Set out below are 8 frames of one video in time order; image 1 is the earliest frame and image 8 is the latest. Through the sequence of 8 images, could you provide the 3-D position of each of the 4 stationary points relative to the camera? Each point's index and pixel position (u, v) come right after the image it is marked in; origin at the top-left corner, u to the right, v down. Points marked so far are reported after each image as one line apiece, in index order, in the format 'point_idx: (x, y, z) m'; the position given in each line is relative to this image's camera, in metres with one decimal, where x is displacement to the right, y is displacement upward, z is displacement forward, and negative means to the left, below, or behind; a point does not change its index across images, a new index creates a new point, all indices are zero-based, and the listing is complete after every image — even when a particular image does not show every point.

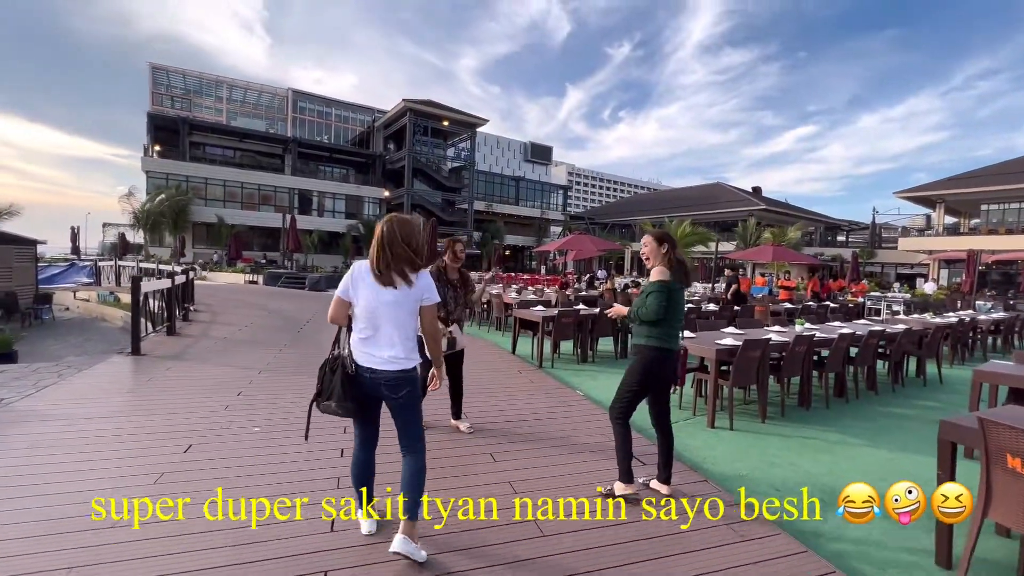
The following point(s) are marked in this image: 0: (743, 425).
0: (+2.2, -1.3, +4.3) m
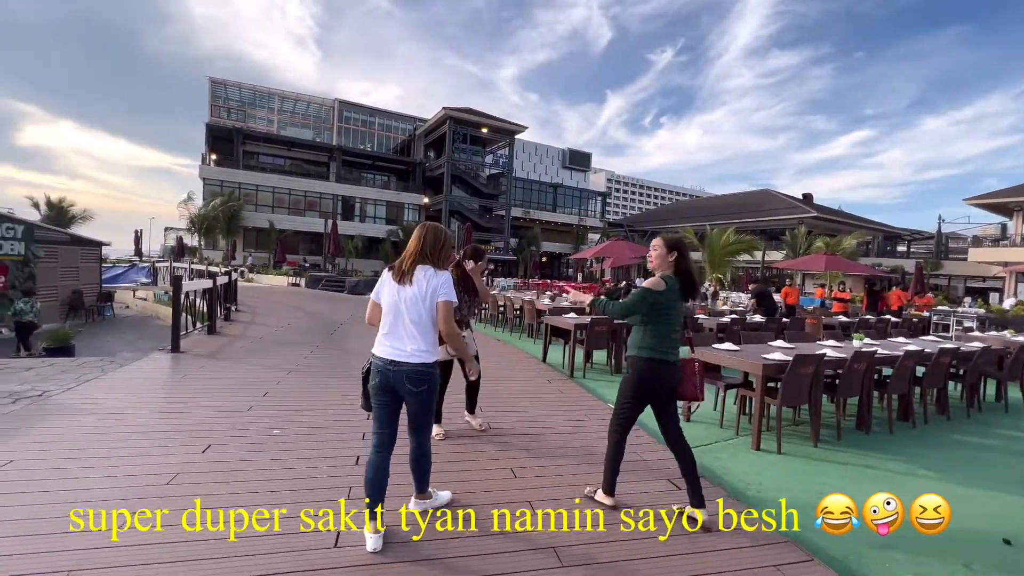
0: (+2.5, -1.4, +4.0) m
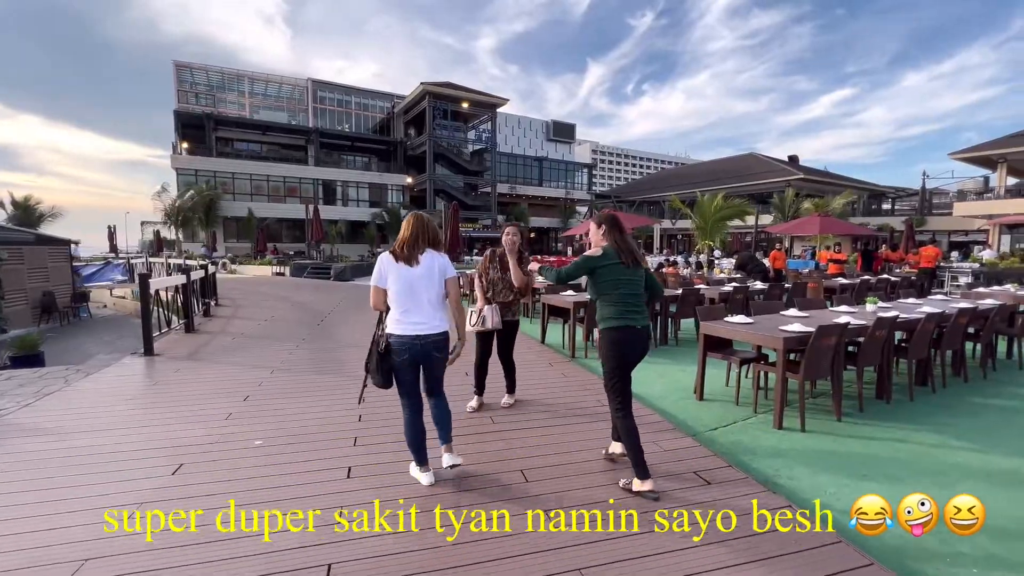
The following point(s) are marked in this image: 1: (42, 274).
0: (+2.5, -1.1, +3.7) m
1: (-13.7, +0.4, +13.2) m
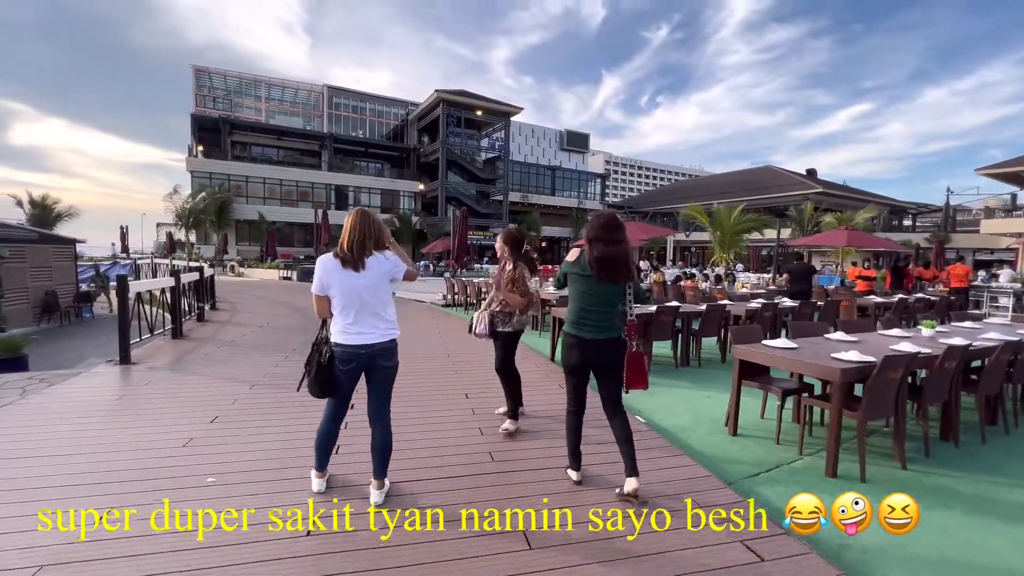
0: (+2.5, -1.3, +3.2) m
1: (-13.4, +0.4, +13.0) m
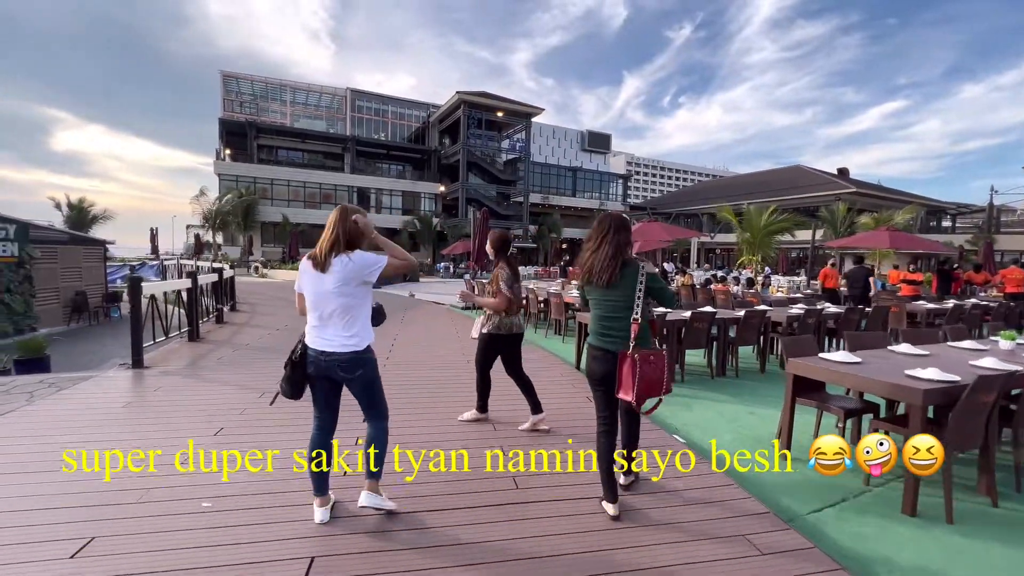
0: (+2.7, -1.3, +2.7) m
1: (-12.8, +0.4, +13.3) m
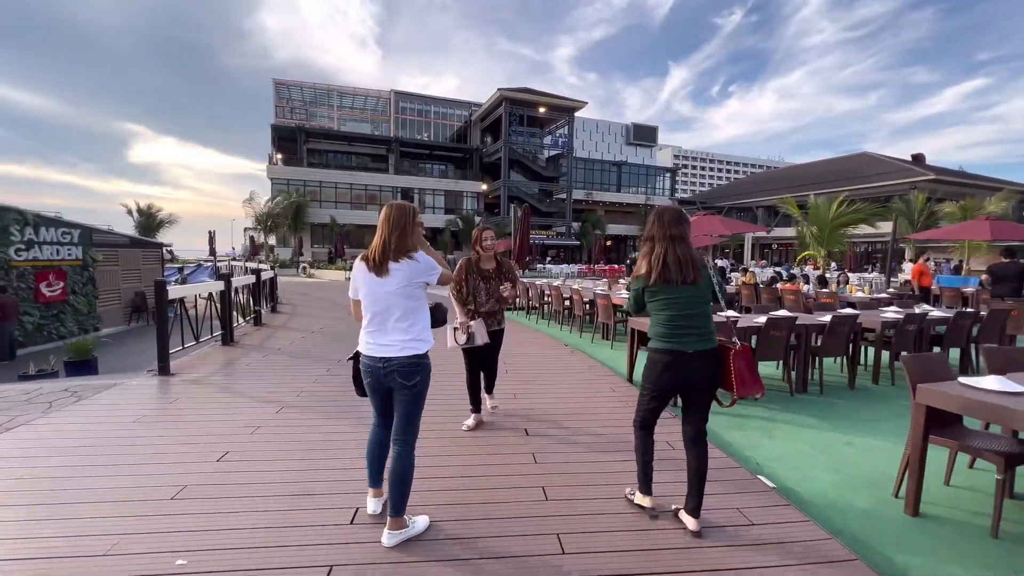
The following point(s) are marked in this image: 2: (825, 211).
0: (+2.9, -1.4, +1.9) m
1: (-11.6, +0.4, +13.9) m
2: (+10.1, +2.5, +14.6) m
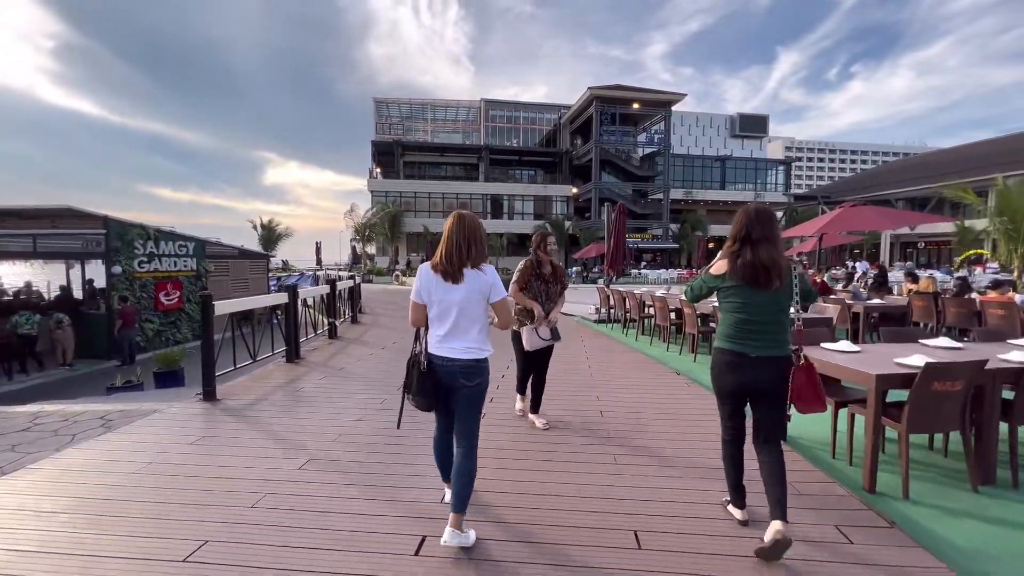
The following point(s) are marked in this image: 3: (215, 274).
0: (+3.1, -1.4, +0.2) m
1: (-8.8, +0.1, +14.7) m
2: (+12.6, +2.3, +11.2) m
3: (-8.8, +0.4, +13.4) m
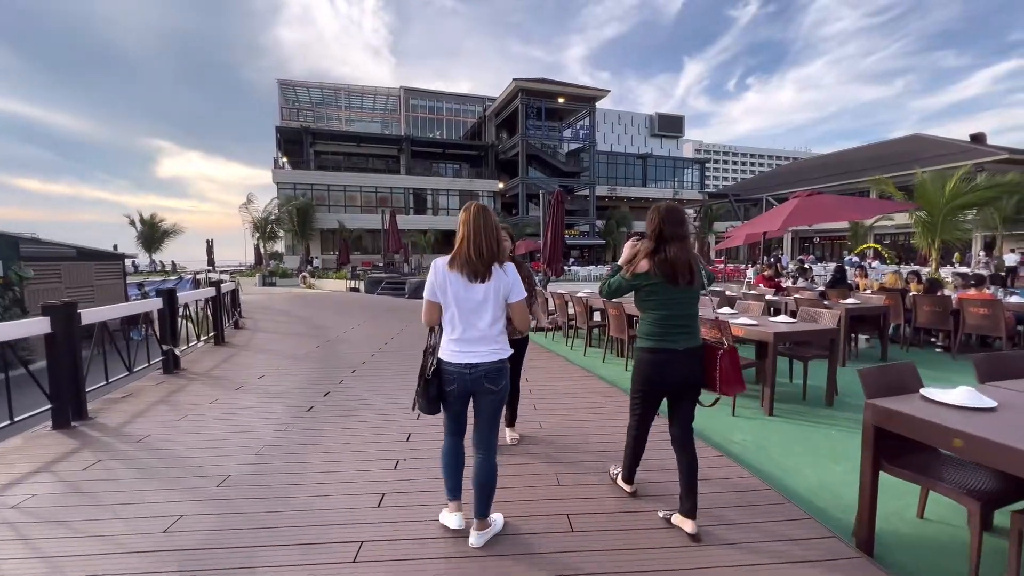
0: (+3.1, -1.5, -1.0) m
1: (-10.9, -0.1, +11.5) m
2: (+10.8, +2.5, +11.4) m
3: (-10.7, +0.2, +10.2) m
